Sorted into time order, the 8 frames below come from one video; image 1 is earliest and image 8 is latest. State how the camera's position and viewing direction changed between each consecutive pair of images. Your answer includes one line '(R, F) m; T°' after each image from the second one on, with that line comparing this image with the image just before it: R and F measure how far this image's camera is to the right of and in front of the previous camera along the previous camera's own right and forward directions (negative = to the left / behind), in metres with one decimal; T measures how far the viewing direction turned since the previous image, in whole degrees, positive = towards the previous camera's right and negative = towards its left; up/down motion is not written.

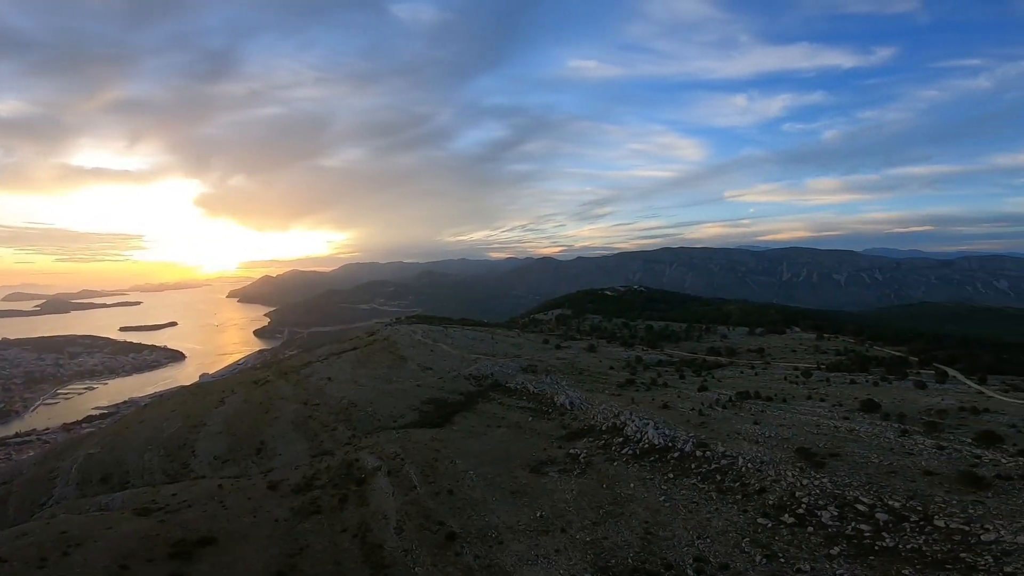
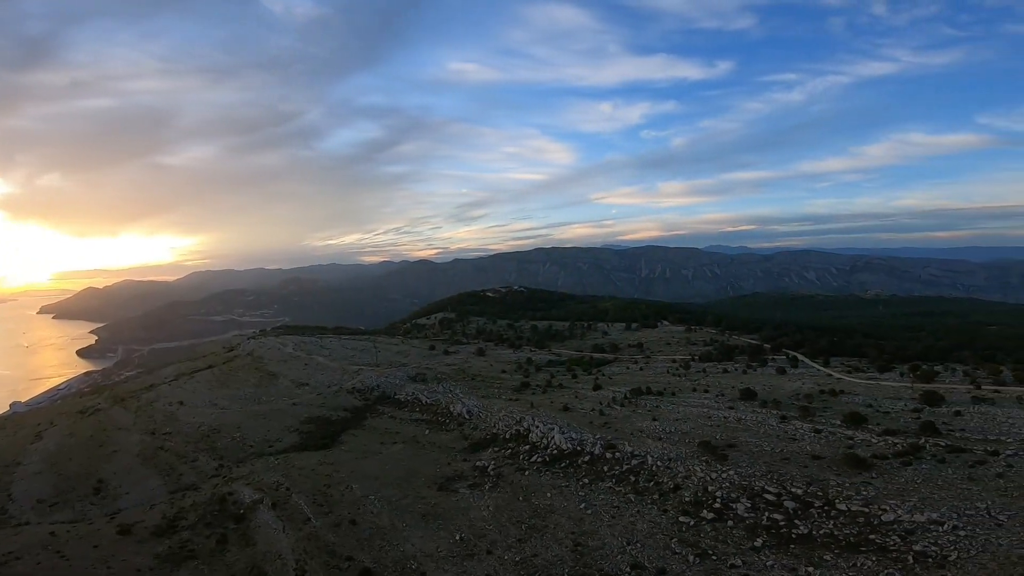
(-1.1, +0.9) m; +13°
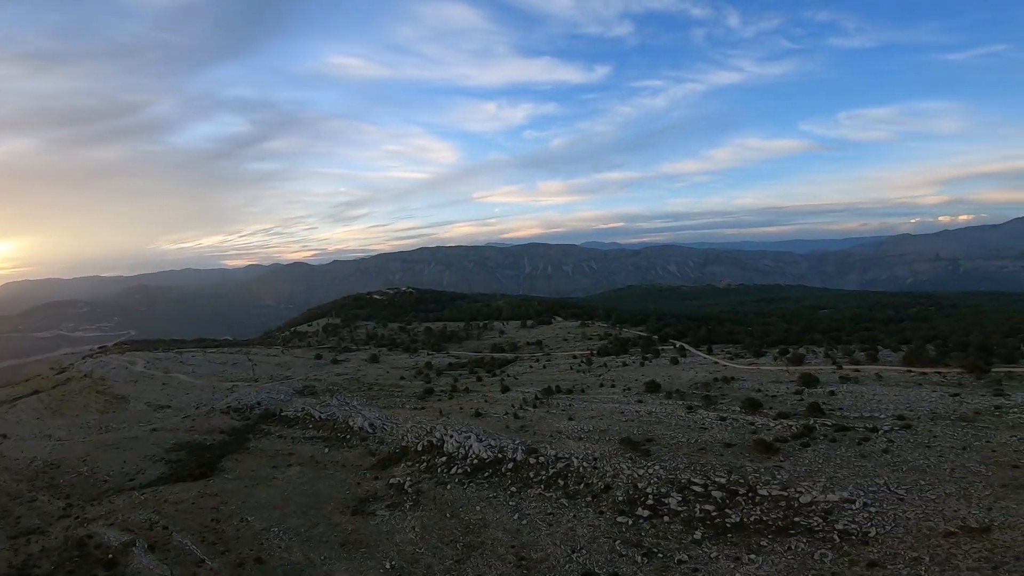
(-1.3, +0.8) m; +12°
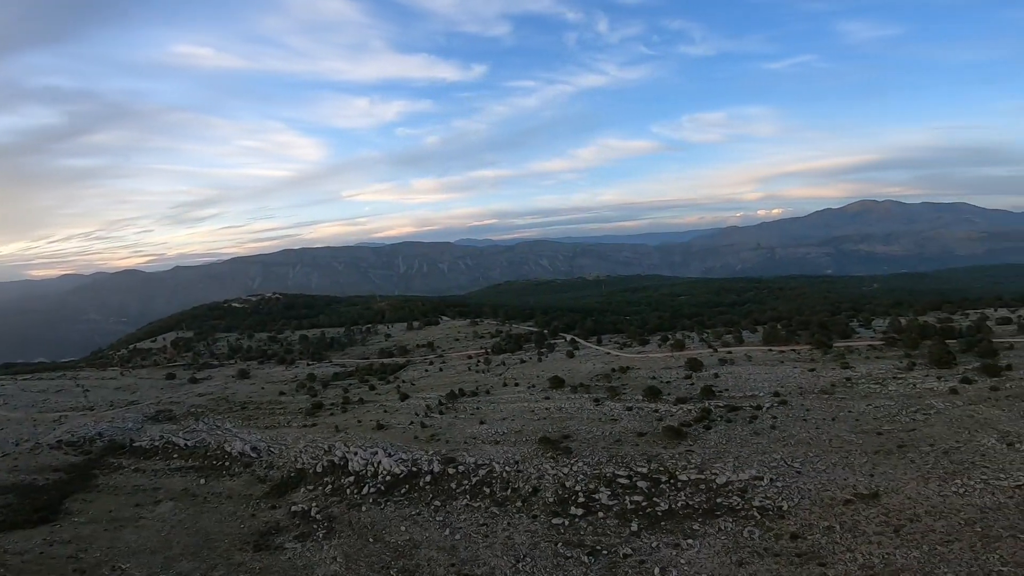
(-1.5, +0.6) m; +13°
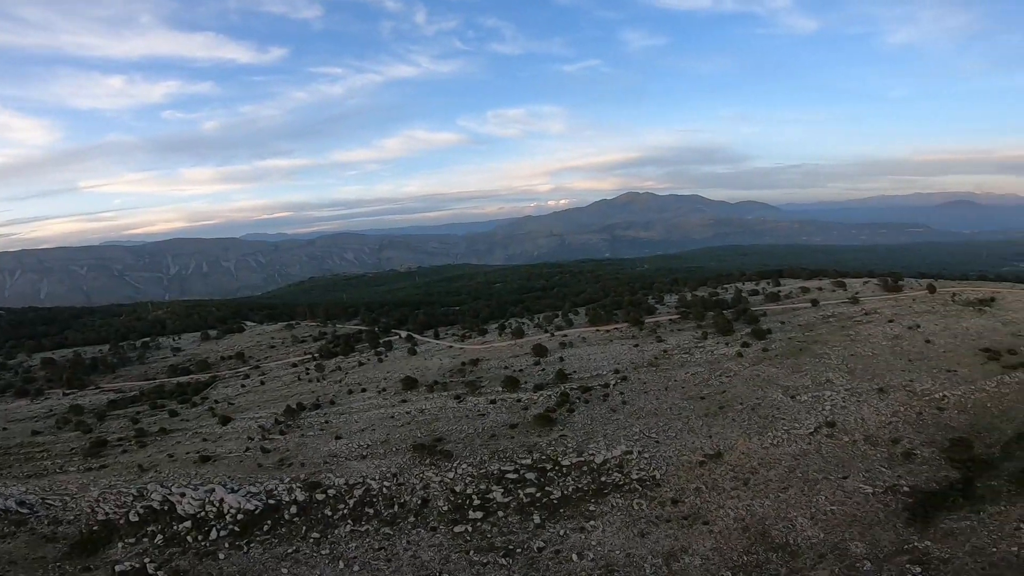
(-2.4, +0.9) m; +20°
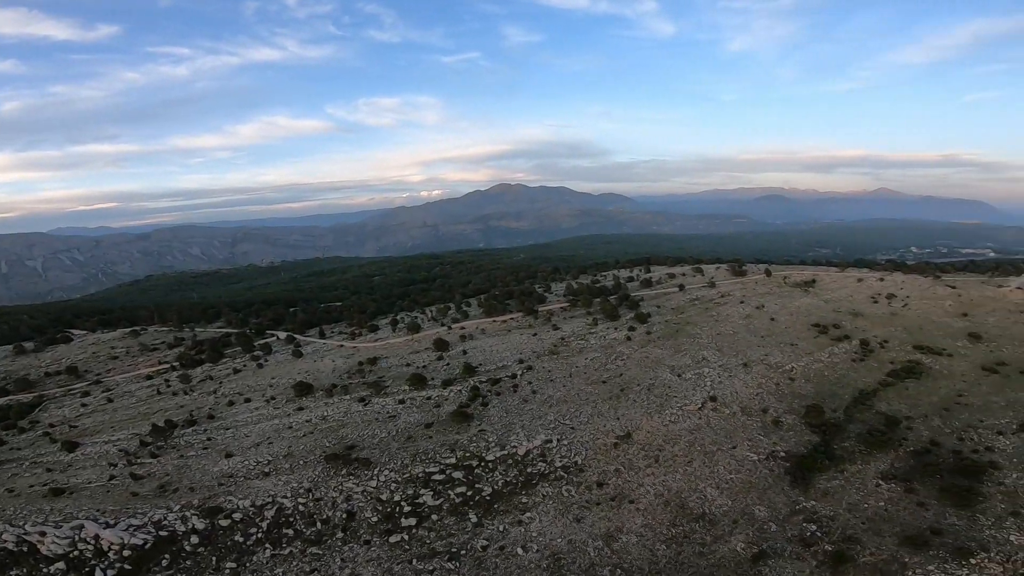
(-1.7, +0.4) m; +14°
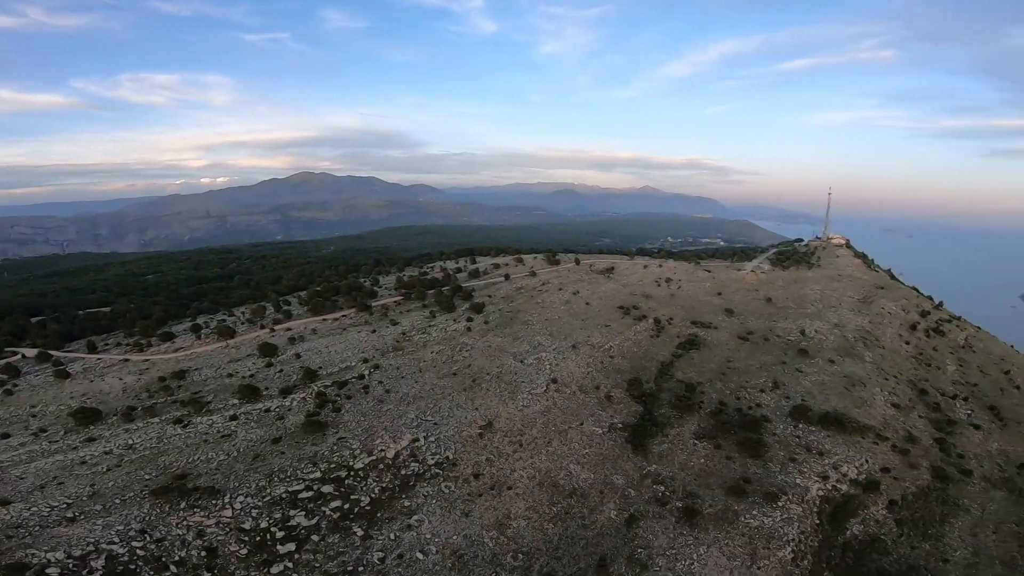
(-2.1, +0.7) m; +20°
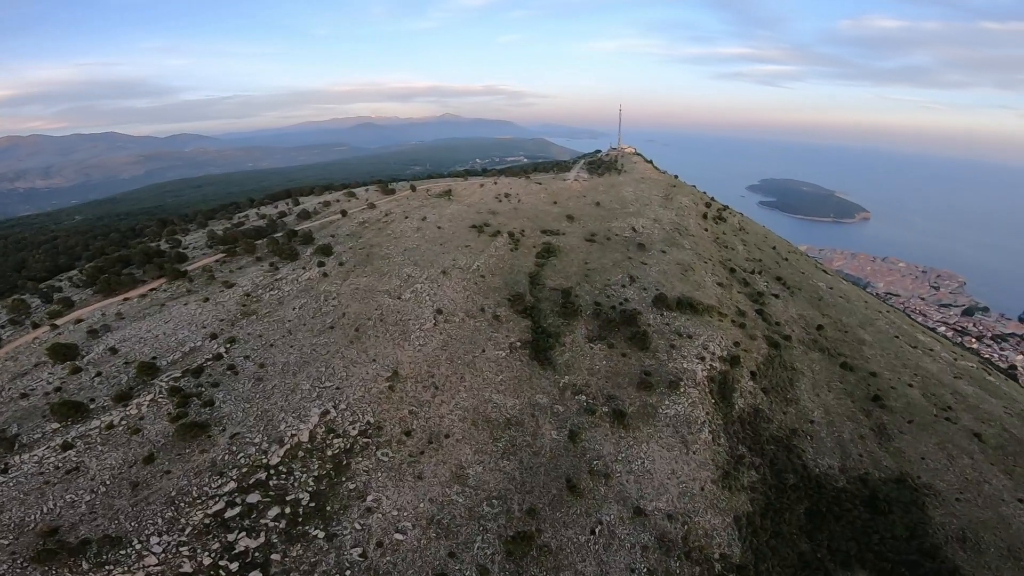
(-2.6, +2.0) m; +19°
